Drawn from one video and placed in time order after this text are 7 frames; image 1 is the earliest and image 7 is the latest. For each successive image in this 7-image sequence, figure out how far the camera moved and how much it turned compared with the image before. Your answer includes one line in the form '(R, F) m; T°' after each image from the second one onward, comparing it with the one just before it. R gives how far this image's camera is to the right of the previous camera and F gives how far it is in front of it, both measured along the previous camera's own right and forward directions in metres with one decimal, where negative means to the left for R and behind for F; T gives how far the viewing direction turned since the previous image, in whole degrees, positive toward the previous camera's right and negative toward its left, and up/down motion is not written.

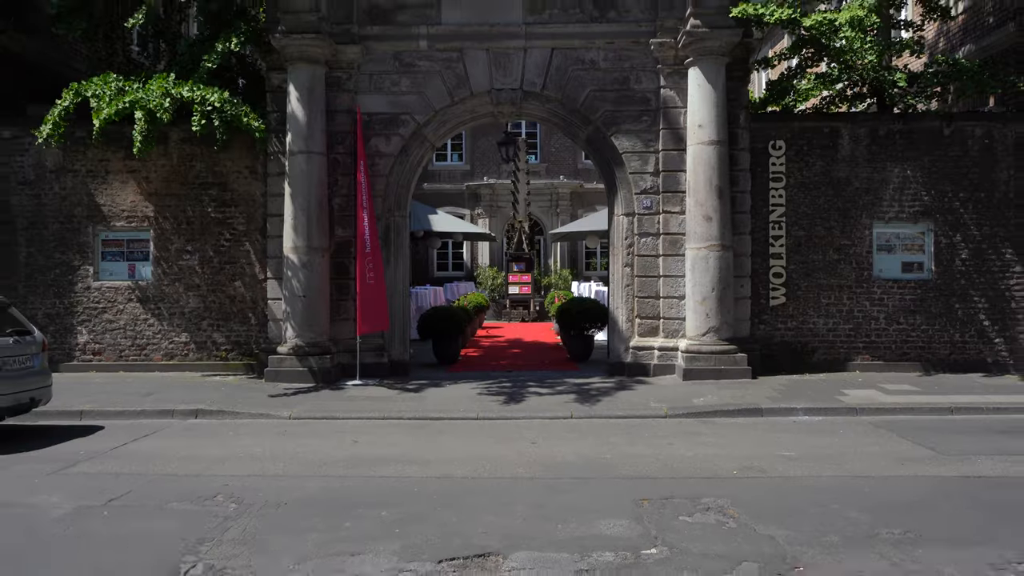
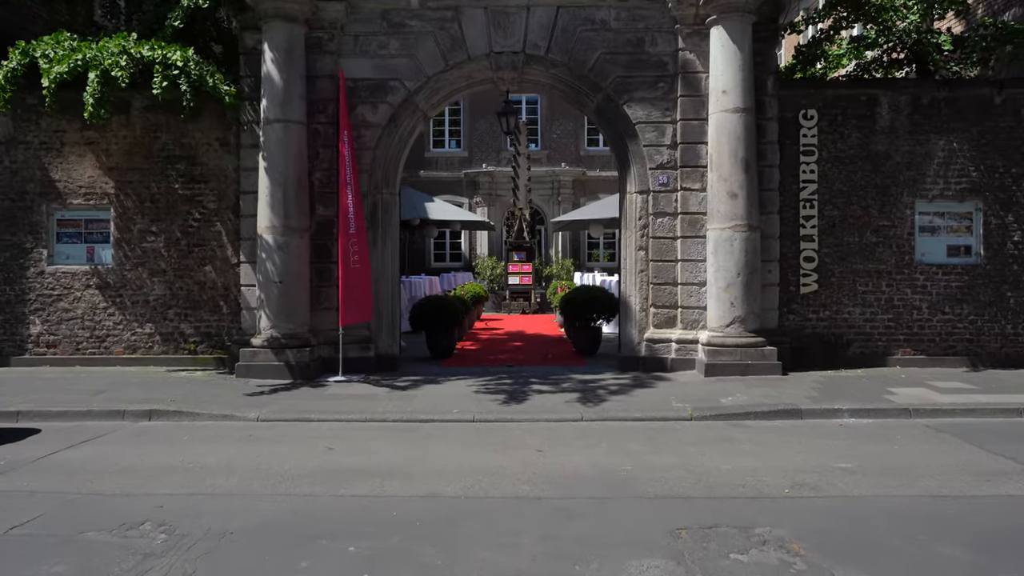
(0.0, +1.3) m; 0°
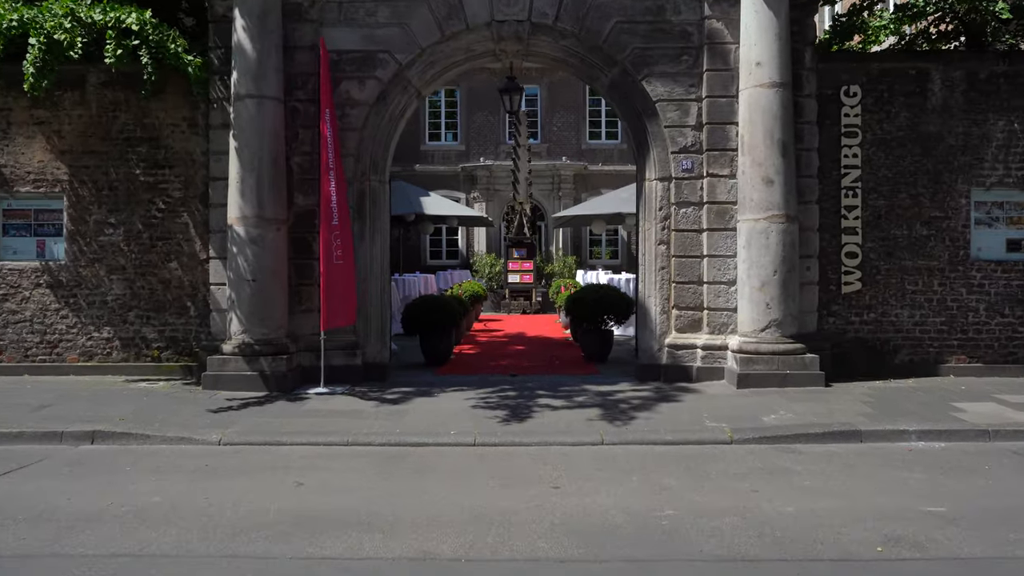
(-0.1, +1.3) m; 0°
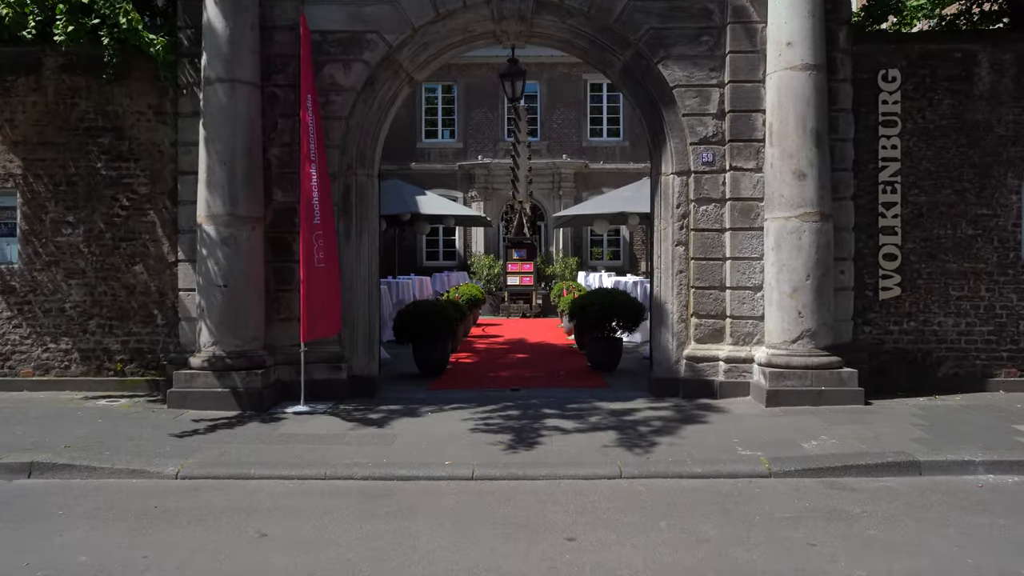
(0.0, +1.0) m; 0°
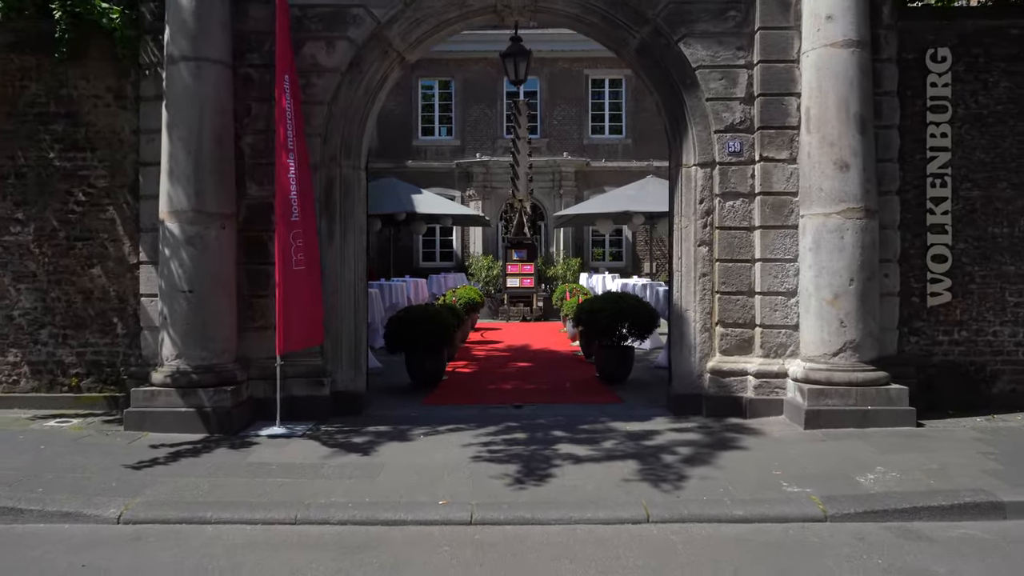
(-0.1, +1.0) m; 0°
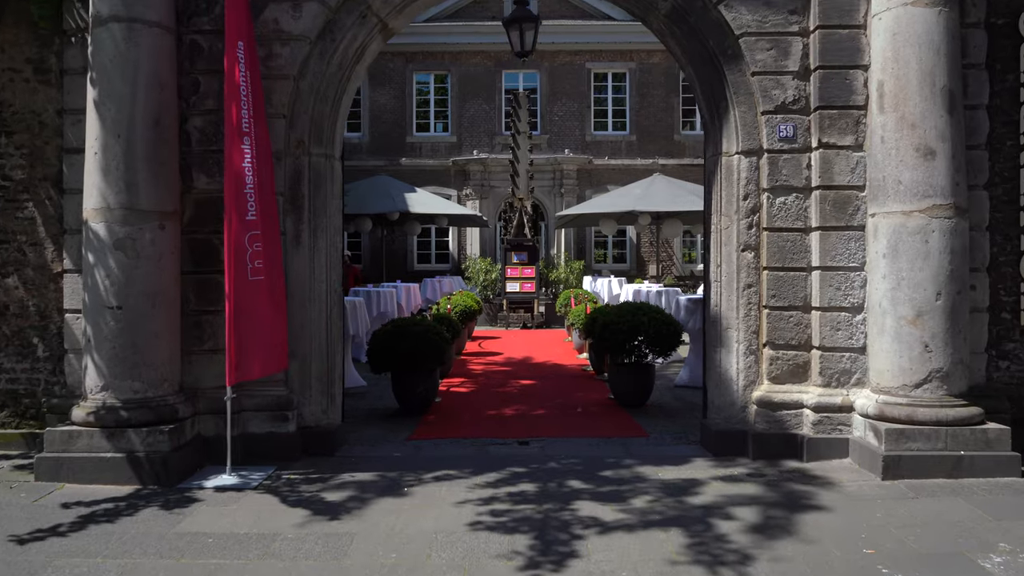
(-0.1, +1.4) m; 0°
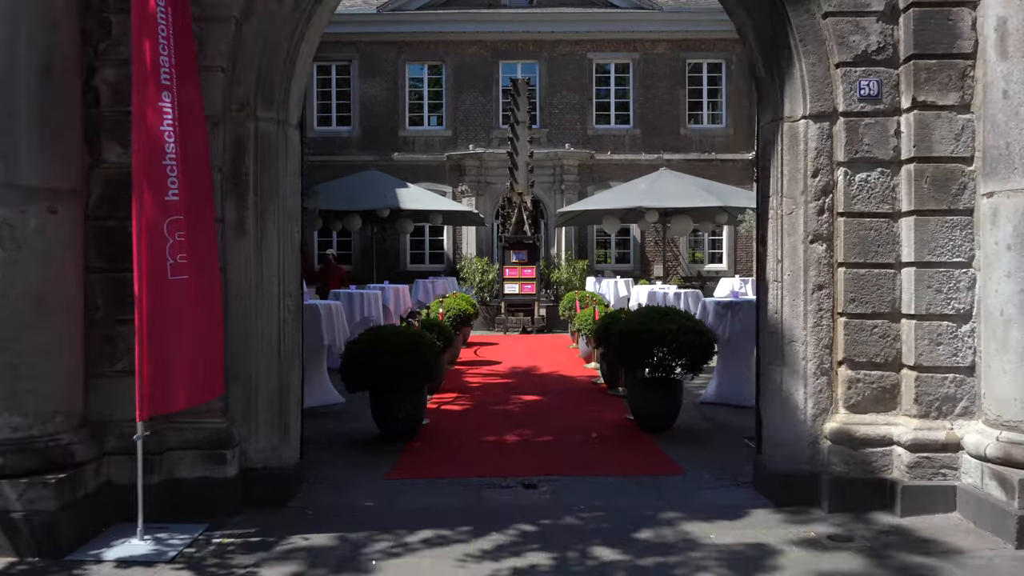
(0.0, +1.5) m; 0°
